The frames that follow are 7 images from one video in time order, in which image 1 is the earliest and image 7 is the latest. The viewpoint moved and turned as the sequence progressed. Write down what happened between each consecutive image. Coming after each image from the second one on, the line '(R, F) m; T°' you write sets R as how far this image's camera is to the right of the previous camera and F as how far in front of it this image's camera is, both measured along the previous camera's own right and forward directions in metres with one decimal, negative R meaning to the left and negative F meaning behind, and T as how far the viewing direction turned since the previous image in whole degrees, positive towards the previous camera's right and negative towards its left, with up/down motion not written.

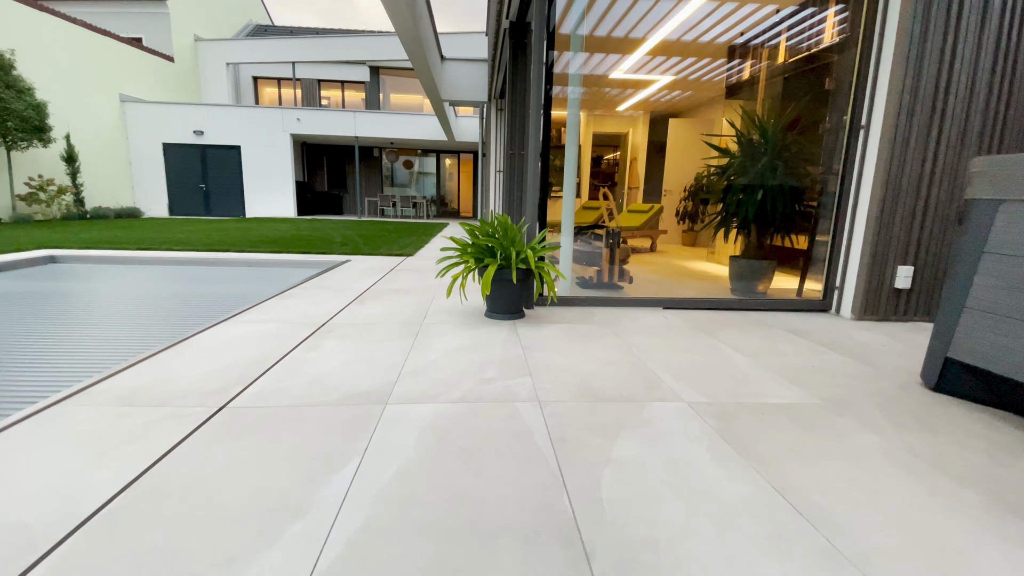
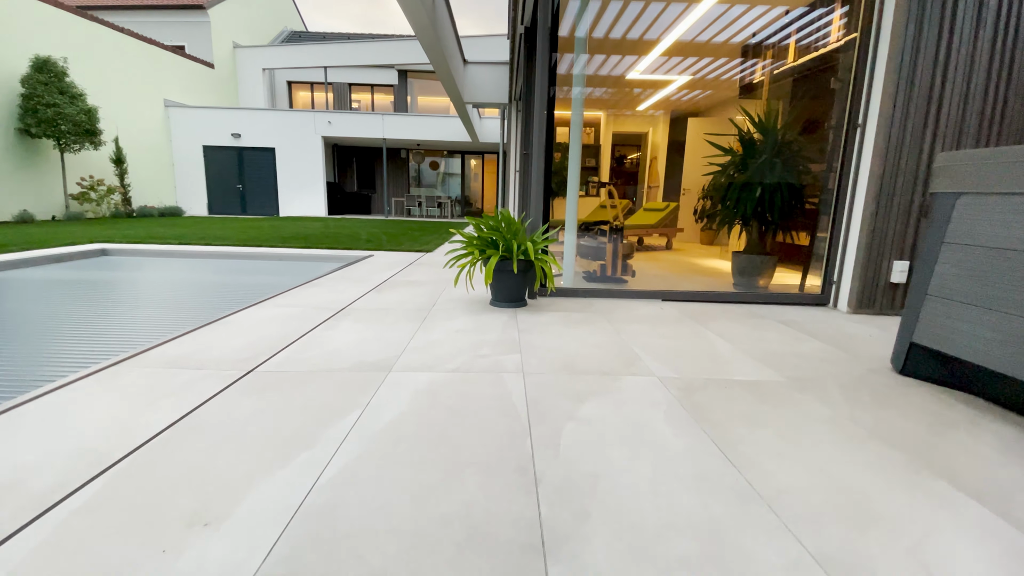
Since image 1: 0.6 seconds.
(+0.1, -0.2) m; -3°
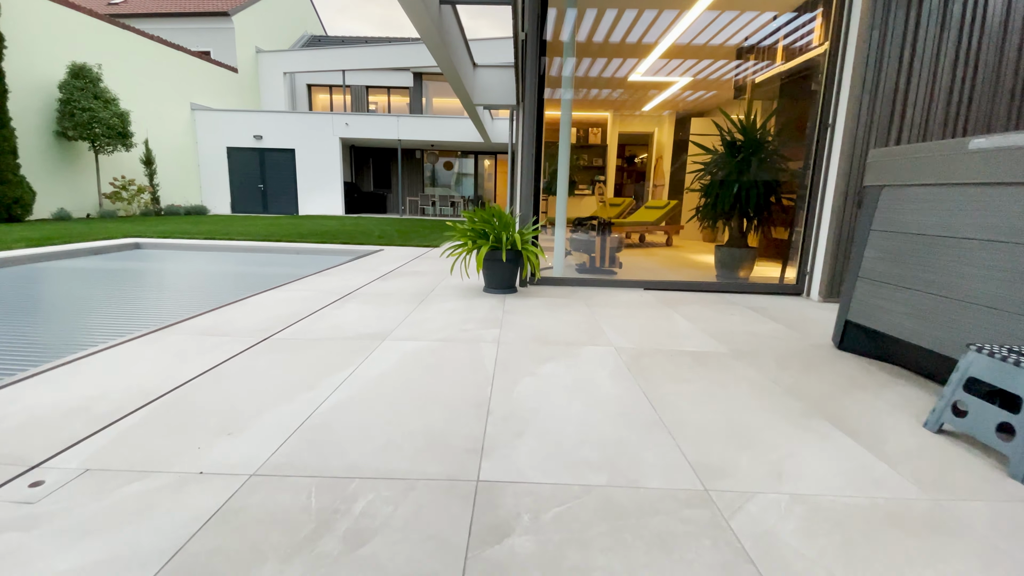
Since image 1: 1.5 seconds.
(+0.2, -0.3) m; -2°
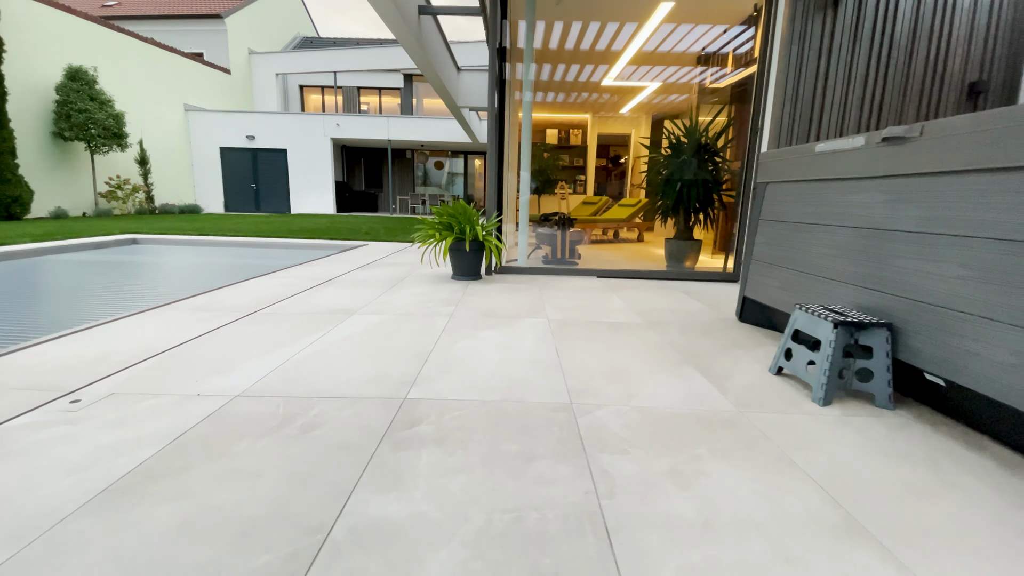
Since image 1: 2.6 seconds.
(+0.2, -0.4) m; +1°
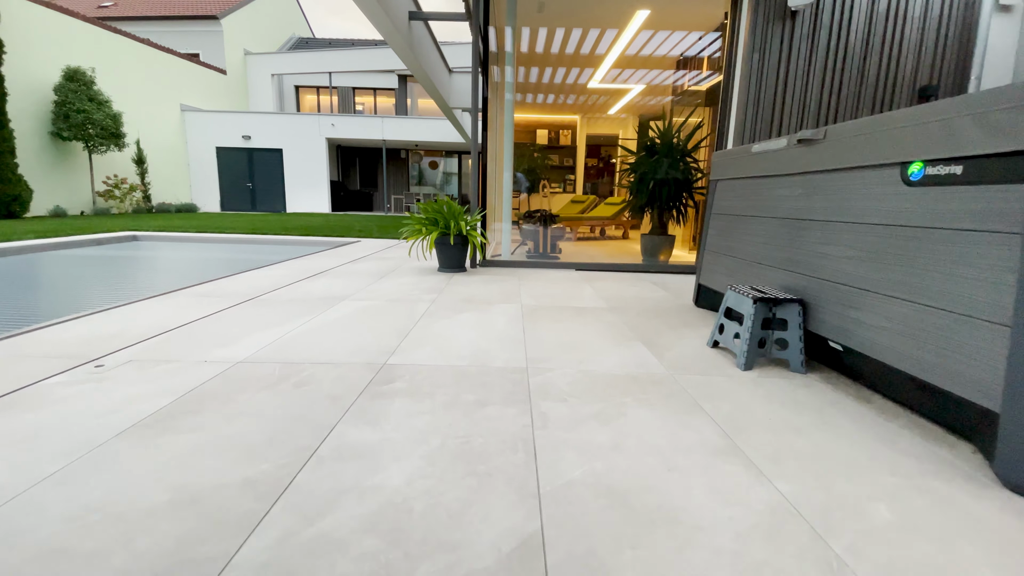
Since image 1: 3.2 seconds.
(+0.1, -0.2) m; 0°
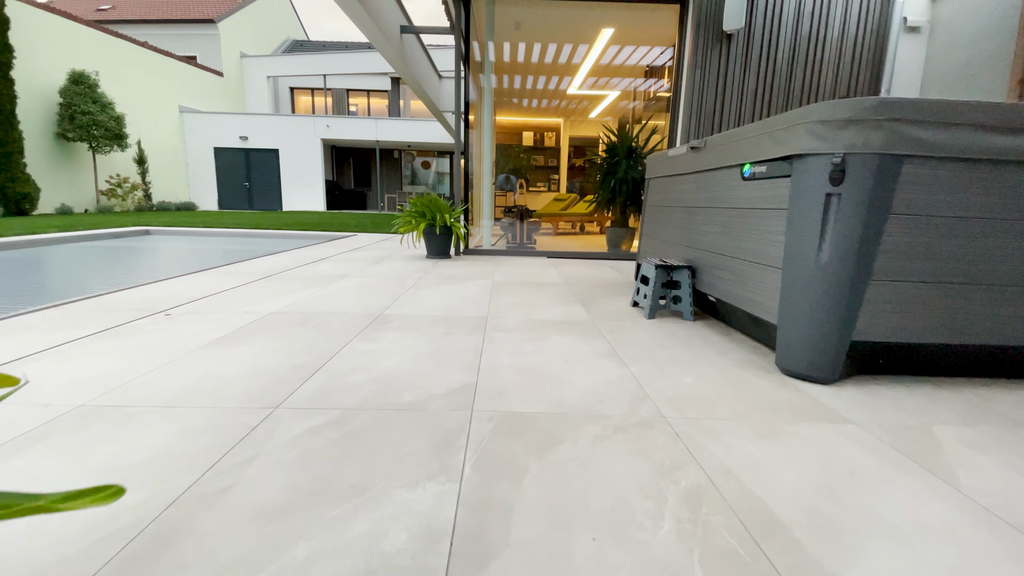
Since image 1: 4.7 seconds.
(+0.1, -0.6) m; +1°
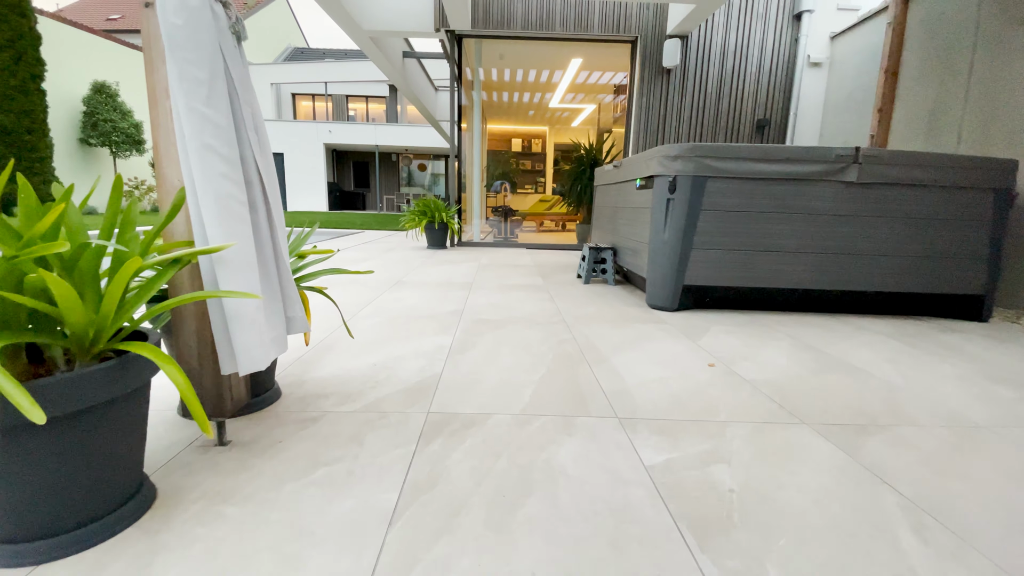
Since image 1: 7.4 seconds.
(+0.1, -1.1) m; +1°
